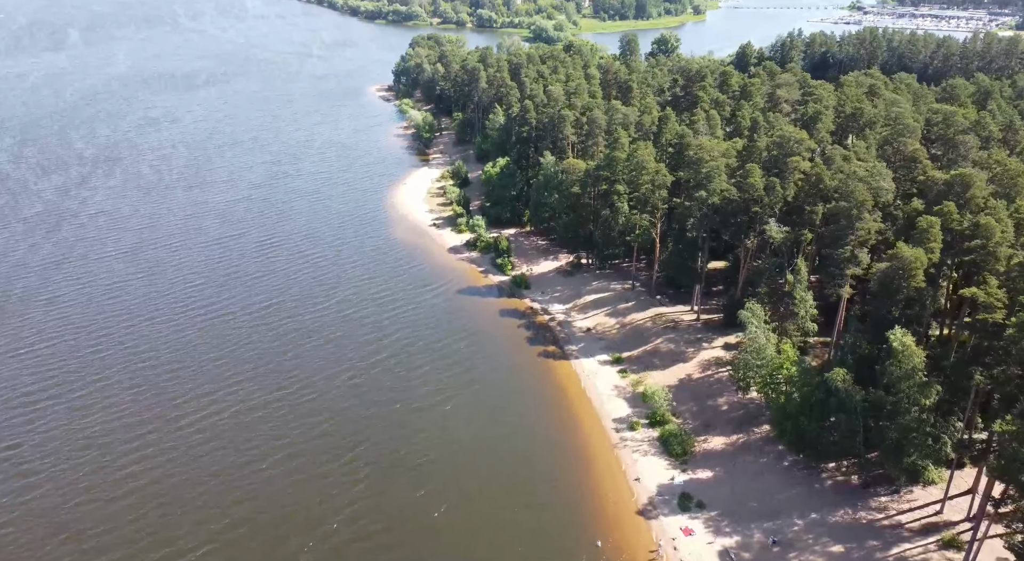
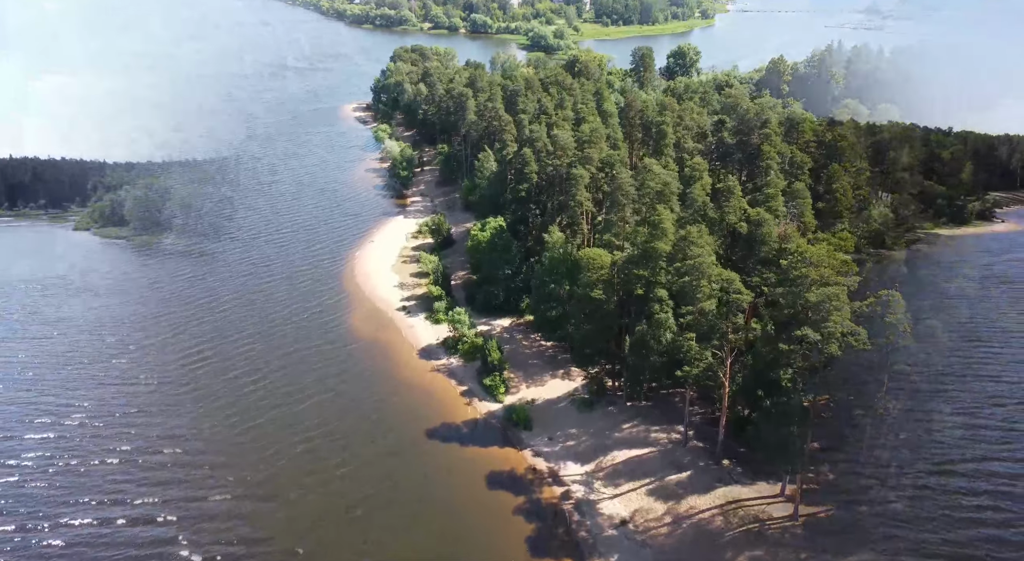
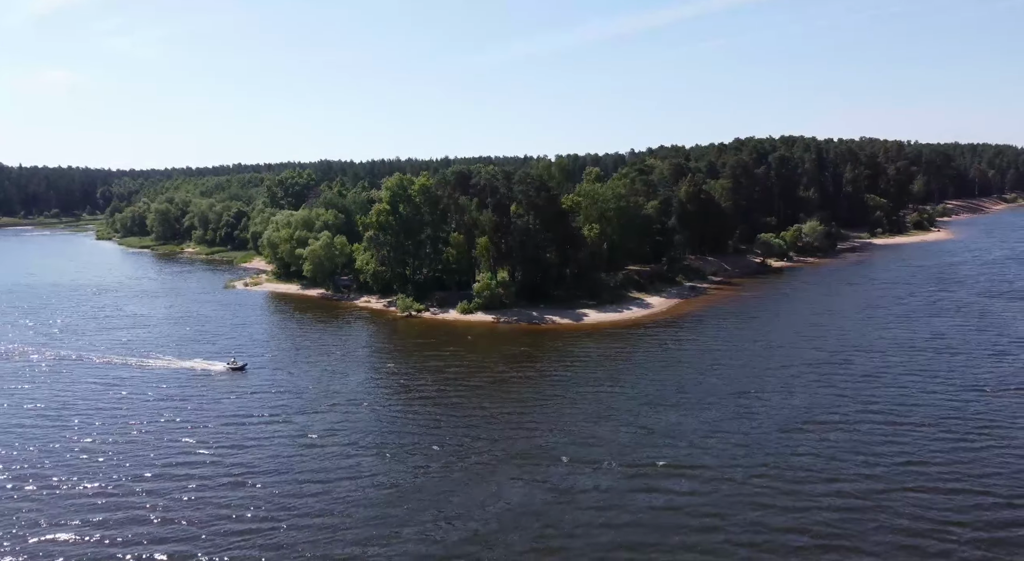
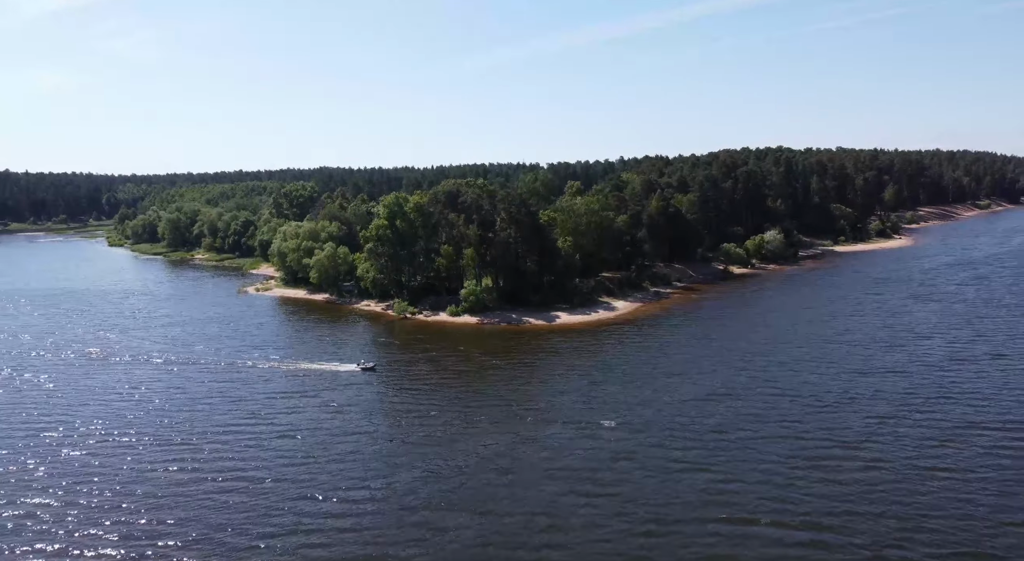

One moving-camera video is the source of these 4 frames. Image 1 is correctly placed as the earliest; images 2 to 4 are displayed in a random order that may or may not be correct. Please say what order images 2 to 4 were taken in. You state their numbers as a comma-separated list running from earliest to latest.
2, 3, 4
